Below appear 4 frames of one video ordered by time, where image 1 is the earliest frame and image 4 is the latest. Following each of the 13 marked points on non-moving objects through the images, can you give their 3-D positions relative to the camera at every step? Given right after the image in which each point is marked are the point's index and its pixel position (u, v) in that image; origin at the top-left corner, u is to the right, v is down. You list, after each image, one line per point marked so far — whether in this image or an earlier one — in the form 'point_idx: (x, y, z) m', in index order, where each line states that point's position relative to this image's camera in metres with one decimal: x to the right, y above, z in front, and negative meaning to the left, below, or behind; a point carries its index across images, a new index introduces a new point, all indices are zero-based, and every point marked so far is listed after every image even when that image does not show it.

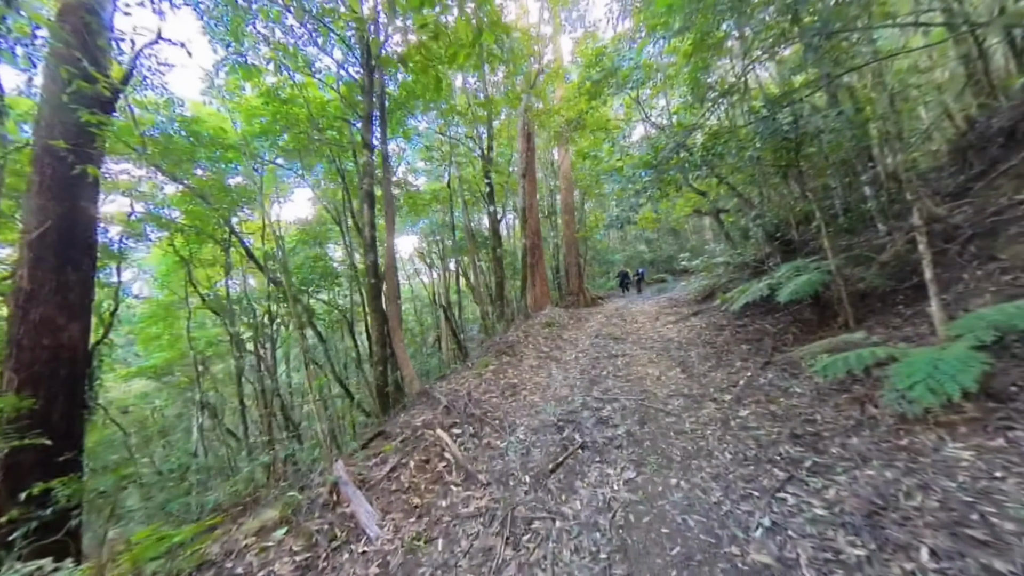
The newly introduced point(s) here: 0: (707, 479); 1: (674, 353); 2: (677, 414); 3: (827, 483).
0: (+1.6, -1.5, +2.9) m
1: (+2.8, -1.1, +6.1) m
2: (+1.8, -1.4, +4.0) m
3: (+2.2, -1.4, +2.5) m
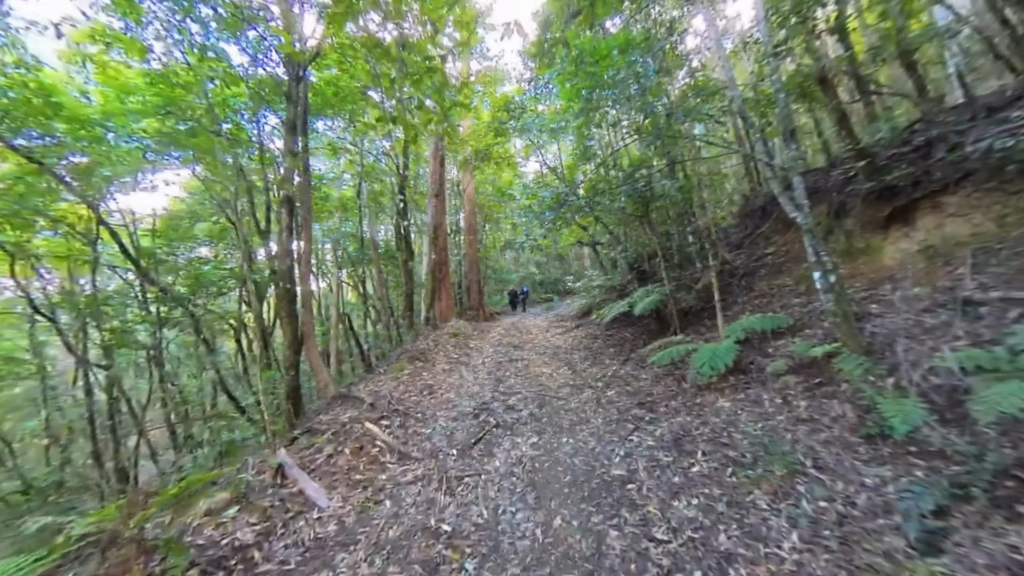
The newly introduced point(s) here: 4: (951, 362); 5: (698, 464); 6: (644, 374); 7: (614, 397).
0: (+0.8, -1.7, +4.0) m
1: (+1.1, -1.4, +7.5) m
2: (+0.8, -1.6, +5.2) m
3: (+1.5, -1.5, +3.9) m
4: (+3.3, -0.6, +2.7) m
5: (+1.6, -1.5, +3.1) m
6: (+2.0, -1.3, +5.4) m
7: (+1.4, -1.5, +4.9) m
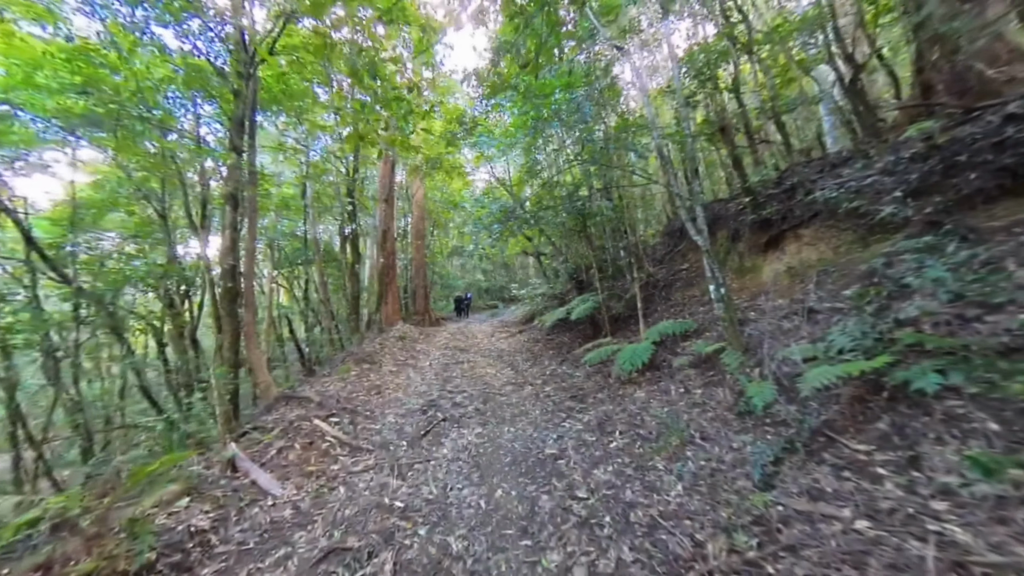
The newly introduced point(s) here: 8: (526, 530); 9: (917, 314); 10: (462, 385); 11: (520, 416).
0: (+0.2, -1.7, +4.6) m
1: (-0.1, -1.6, +8.0) m
2: (-0.1, -1.7, +5.7) m
3: (+0.9, -1.6, +4.5) m
4: (+2.8, -0.7, +3.7) m
5: (+1.1, -1.6, +3.8) m
6: (+1.1, -1.4, +6.1) m
7: (+0.6, -1.6, +5.5) m
8: (+0.1, -1.8, +2.8) m
9: (+3.4, -0.2, +3.1) m
10: (-0.9, -1.7, +6.4) m
11: (+0.1, -1.7, +4.8) m
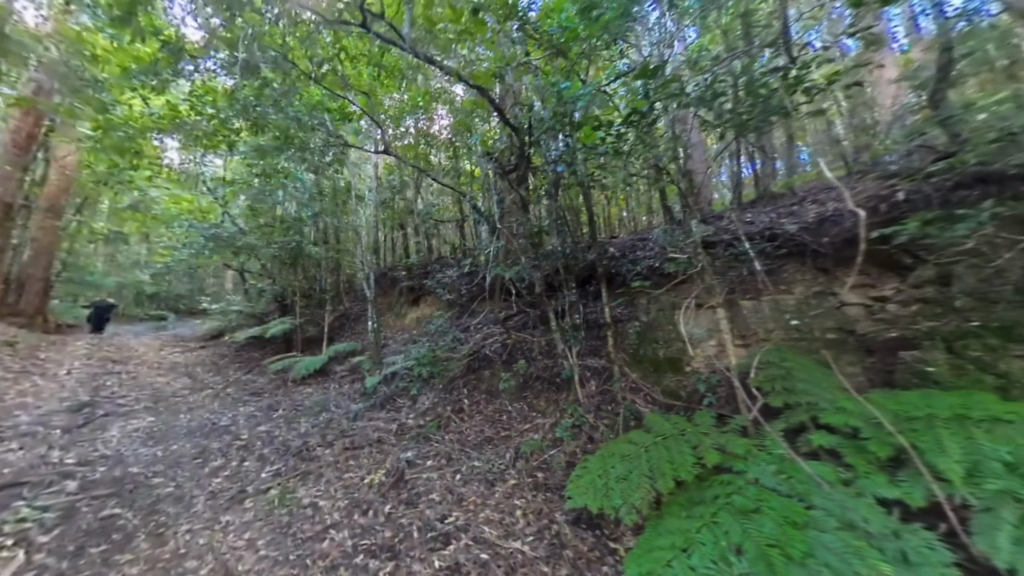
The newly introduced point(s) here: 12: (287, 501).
0: (-5.0, -2.0, +5.9) m
1: (-7.5, -1.9, +8.2) m
2: (-6.0, -1.9, +6.5) m
3: (-4.5, -2.0, +6.3) m
4: (-2.4, -1.4, +7.1) m
5: (-3.8, -2.1, +5.9) m
6: (-5.4, -1.9, +7.7) m
7: (-5.3, -2.0, +6.8) m
8: (-3.9, -2.1, +4.5) m
9: (-1.5, -1.1, +7.1) m
10: (-7.0, -1.9, +6.5) m
11: (-5.3, -2.0, +6.0) m
12: (-2.3, -2.1, +3.6) m
